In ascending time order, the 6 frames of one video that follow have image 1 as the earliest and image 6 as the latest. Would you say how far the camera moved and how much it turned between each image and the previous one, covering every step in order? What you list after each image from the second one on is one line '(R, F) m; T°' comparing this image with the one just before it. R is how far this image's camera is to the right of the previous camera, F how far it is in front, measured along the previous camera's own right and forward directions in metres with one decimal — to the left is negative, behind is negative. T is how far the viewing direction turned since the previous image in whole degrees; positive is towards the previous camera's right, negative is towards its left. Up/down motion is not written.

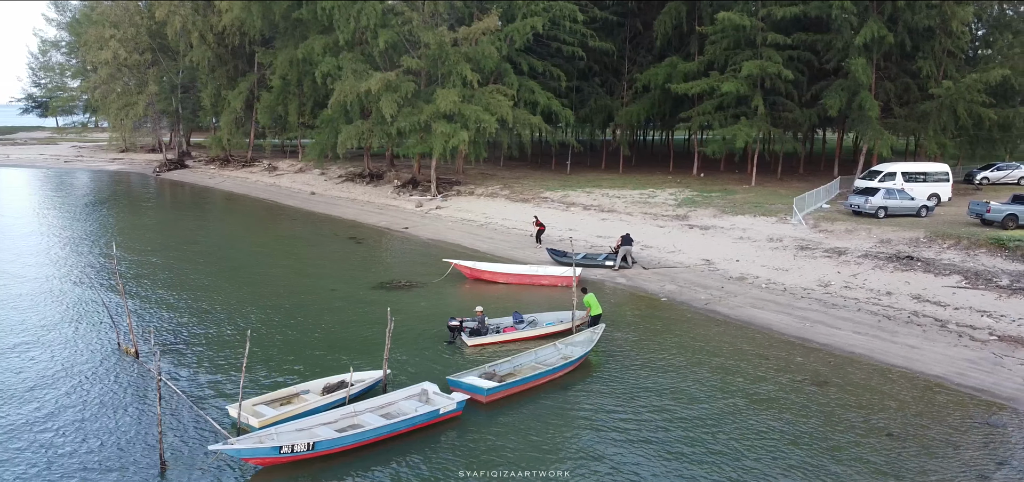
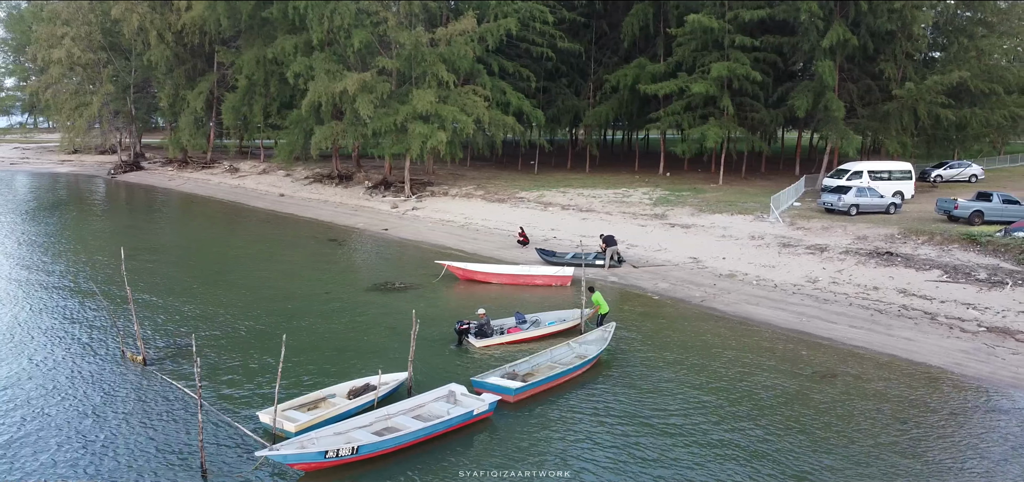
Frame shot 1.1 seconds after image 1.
(-0.9, 0.0) m; +3°
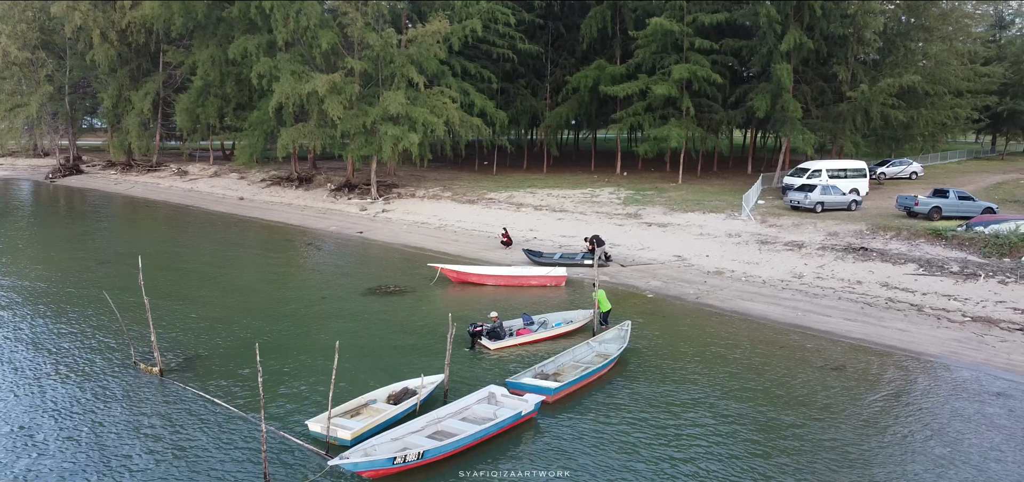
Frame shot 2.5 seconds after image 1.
(-1.2, 0.0) m; +4°
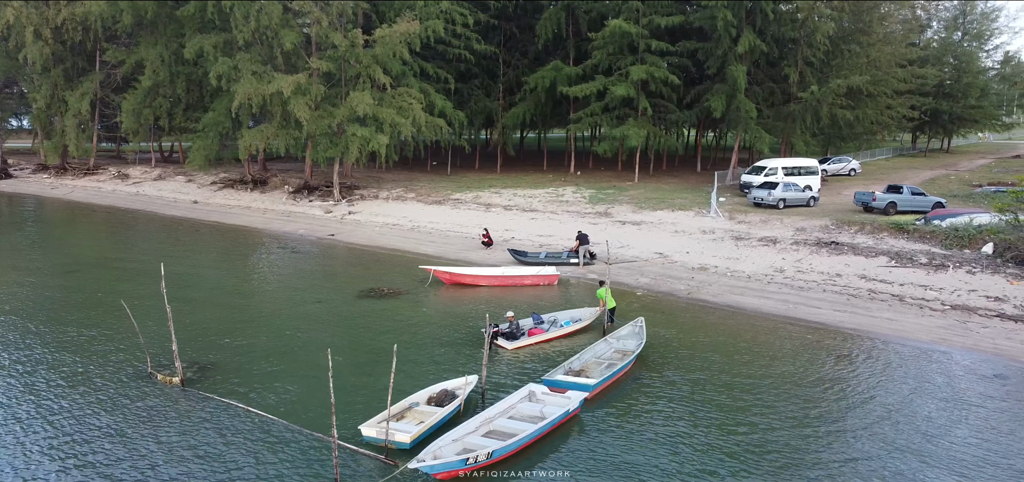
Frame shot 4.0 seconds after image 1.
(-1.3, -0.1) m; +4°
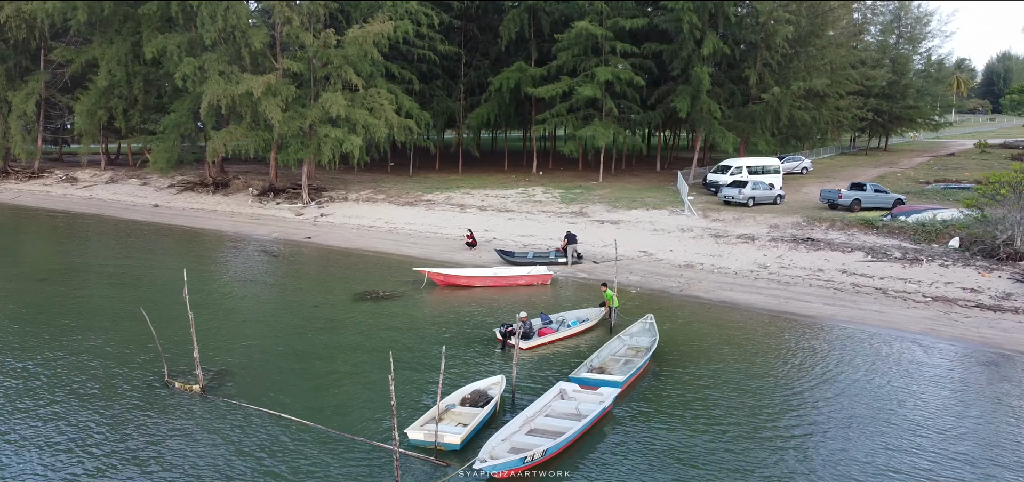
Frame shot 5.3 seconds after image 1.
(-1.1, -0.1) m; +4°
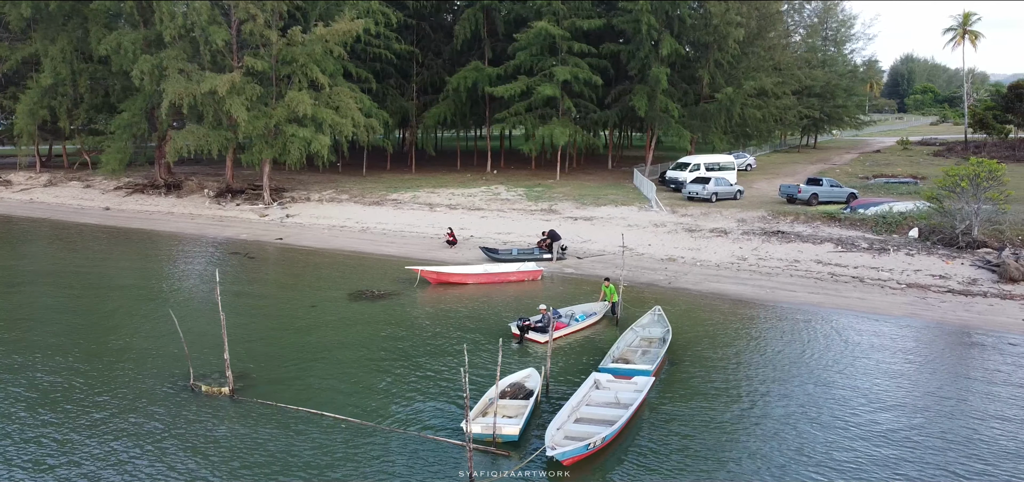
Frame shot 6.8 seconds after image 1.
(-1.3, -0.2) m; +4°
